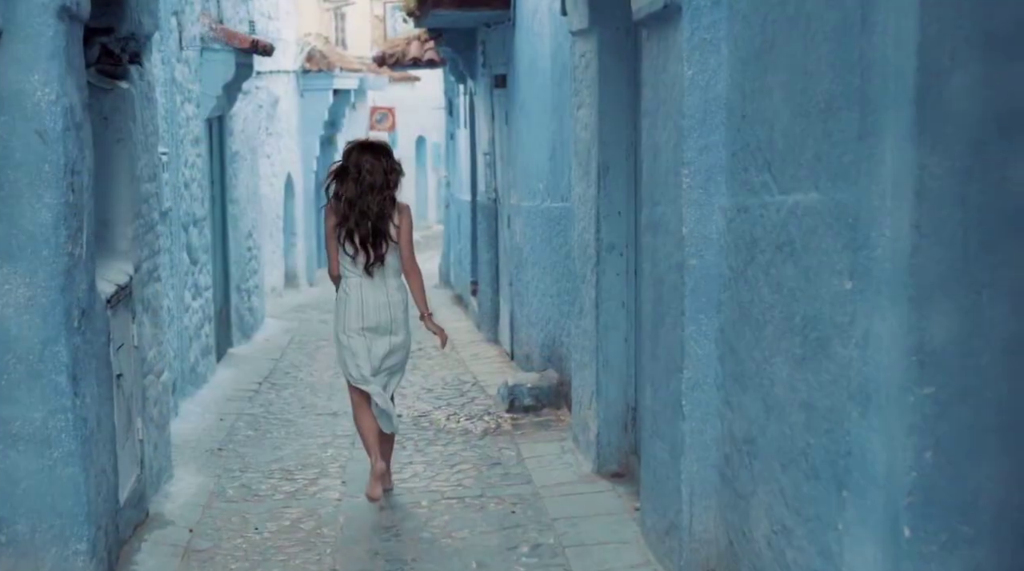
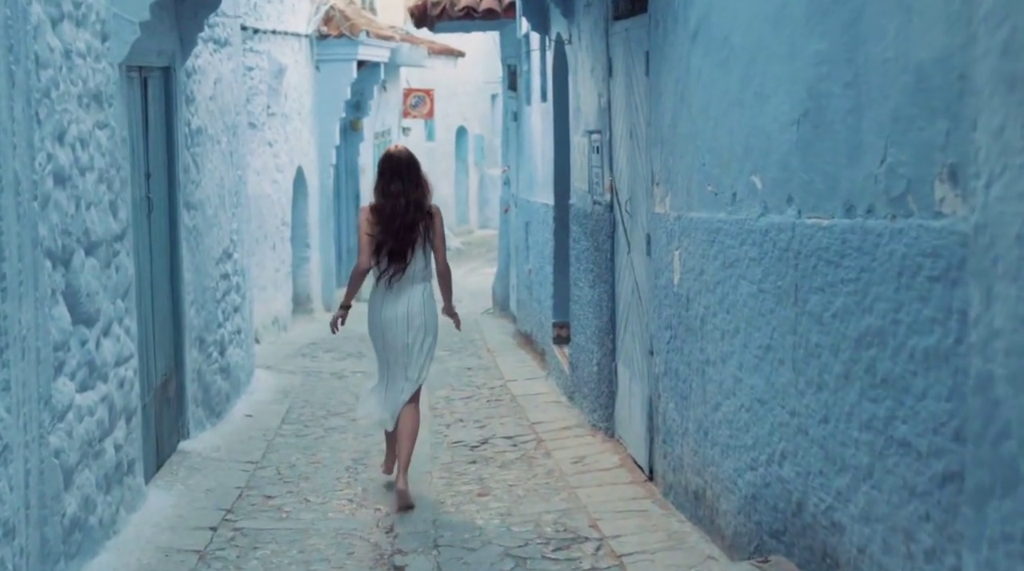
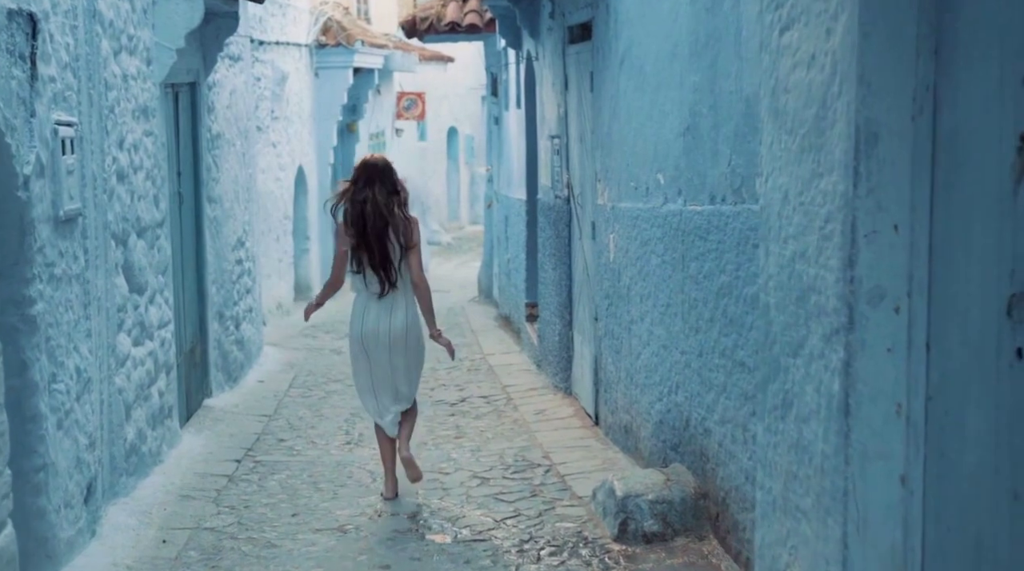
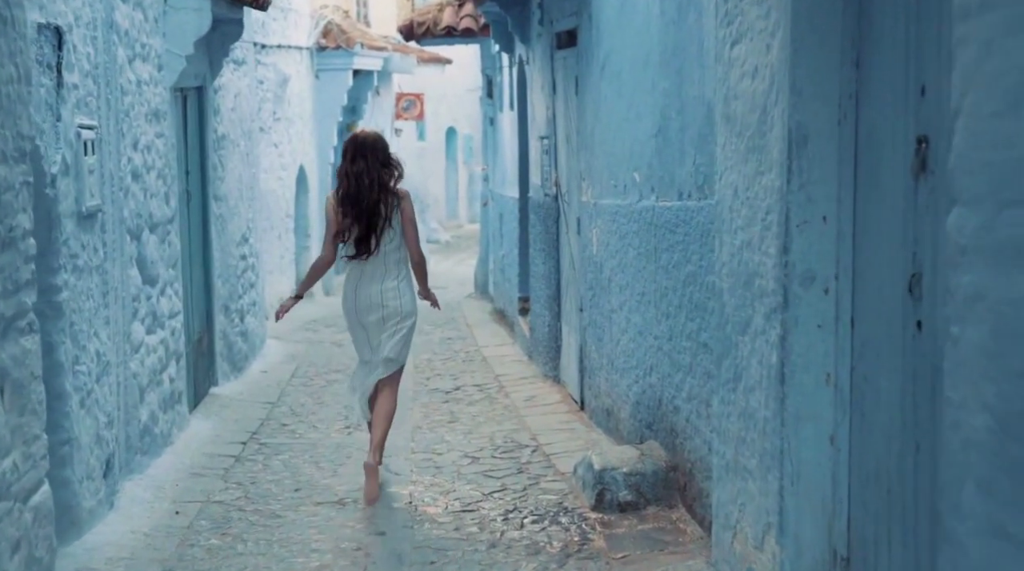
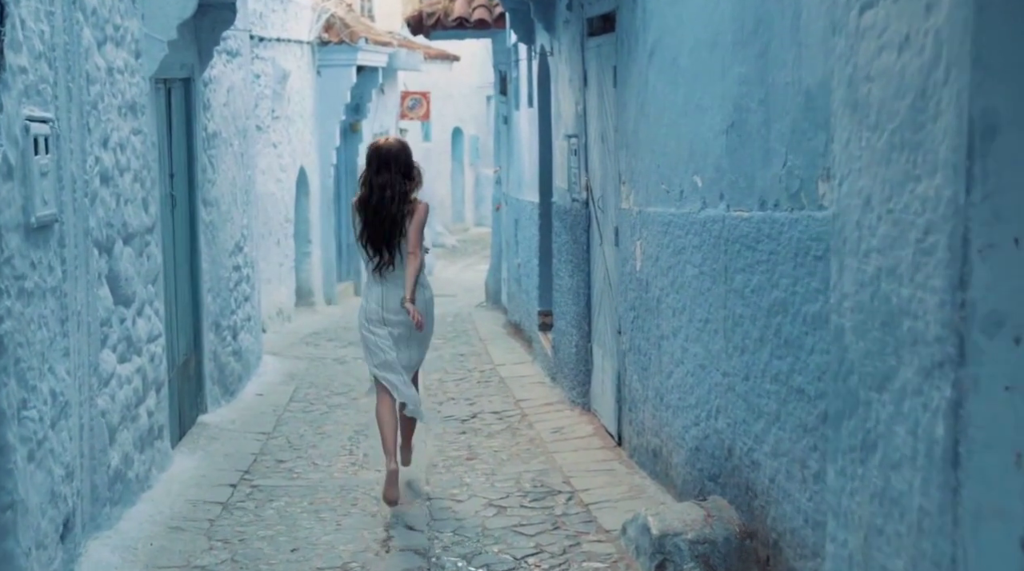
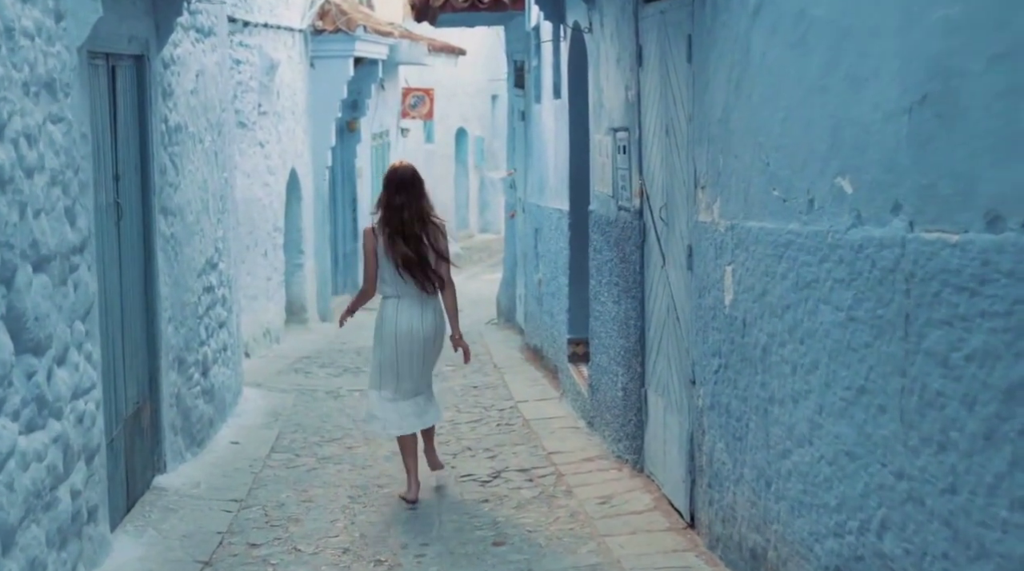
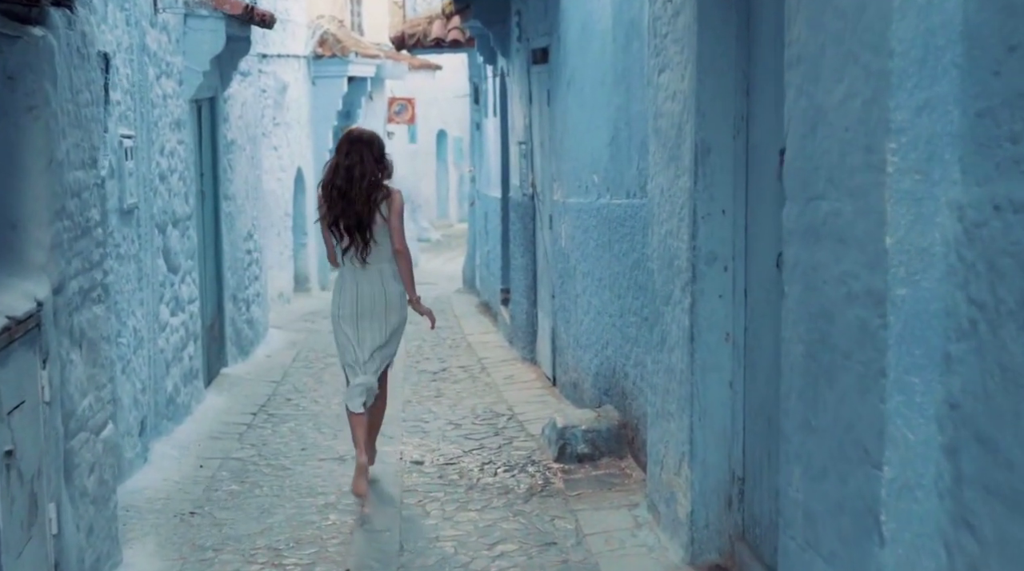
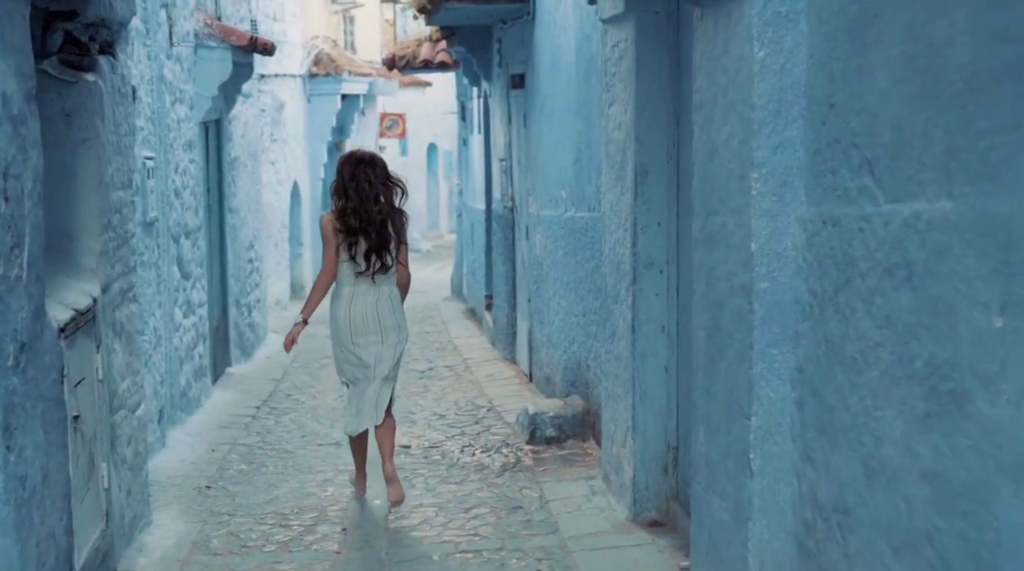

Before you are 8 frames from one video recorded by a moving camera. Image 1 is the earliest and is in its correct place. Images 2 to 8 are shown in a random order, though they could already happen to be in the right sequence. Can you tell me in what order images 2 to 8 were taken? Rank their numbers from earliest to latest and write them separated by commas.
8, 7, 4, 3, 5, 2, 6
